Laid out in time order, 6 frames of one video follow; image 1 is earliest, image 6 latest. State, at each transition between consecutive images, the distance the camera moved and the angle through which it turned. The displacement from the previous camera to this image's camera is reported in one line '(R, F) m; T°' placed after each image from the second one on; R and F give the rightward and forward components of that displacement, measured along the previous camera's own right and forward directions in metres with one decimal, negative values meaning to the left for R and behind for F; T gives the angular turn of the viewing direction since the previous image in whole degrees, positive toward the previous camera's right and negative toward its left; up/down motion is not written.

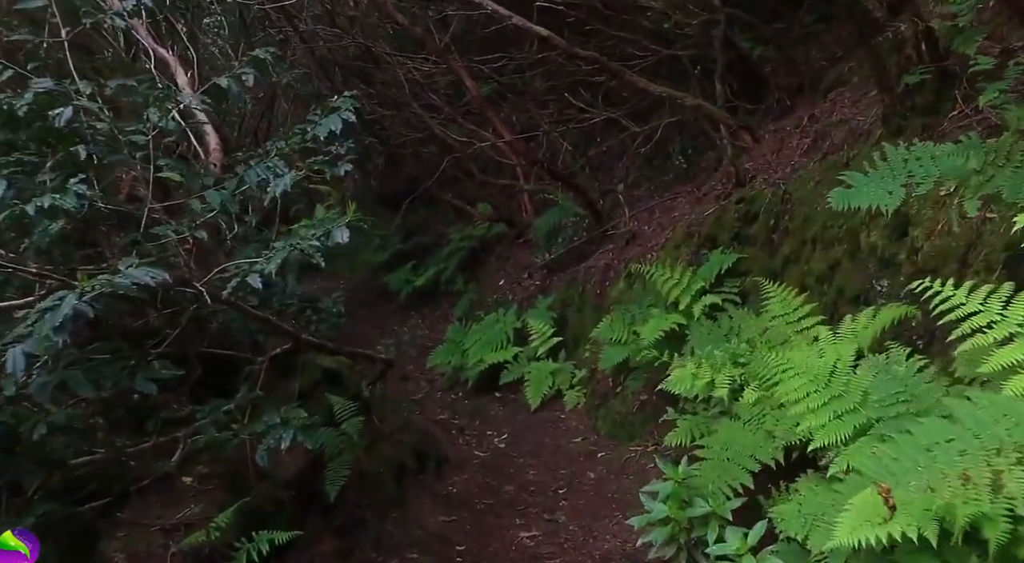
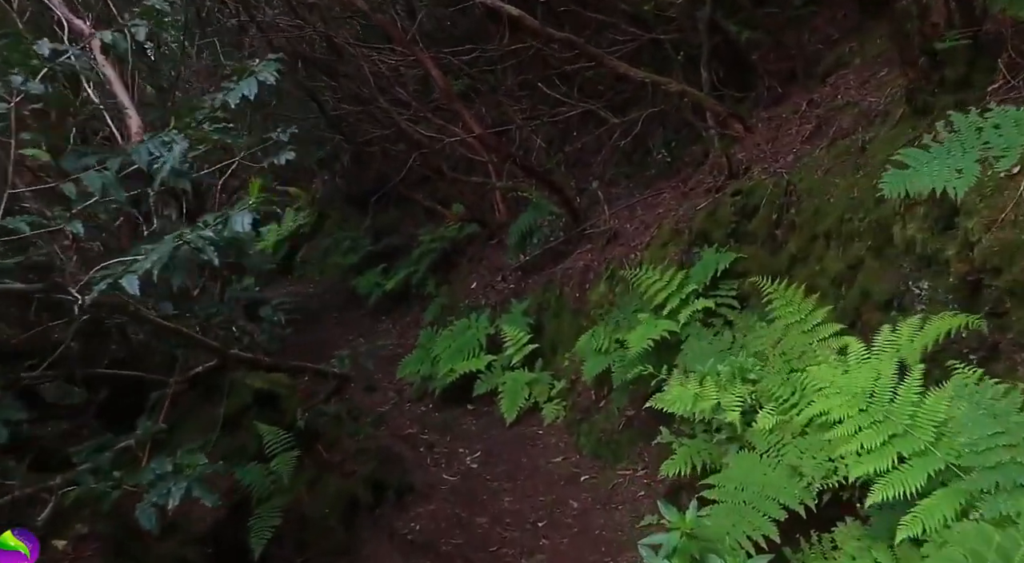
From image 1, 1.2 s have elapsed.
(0.0, +0.7) m; +2°
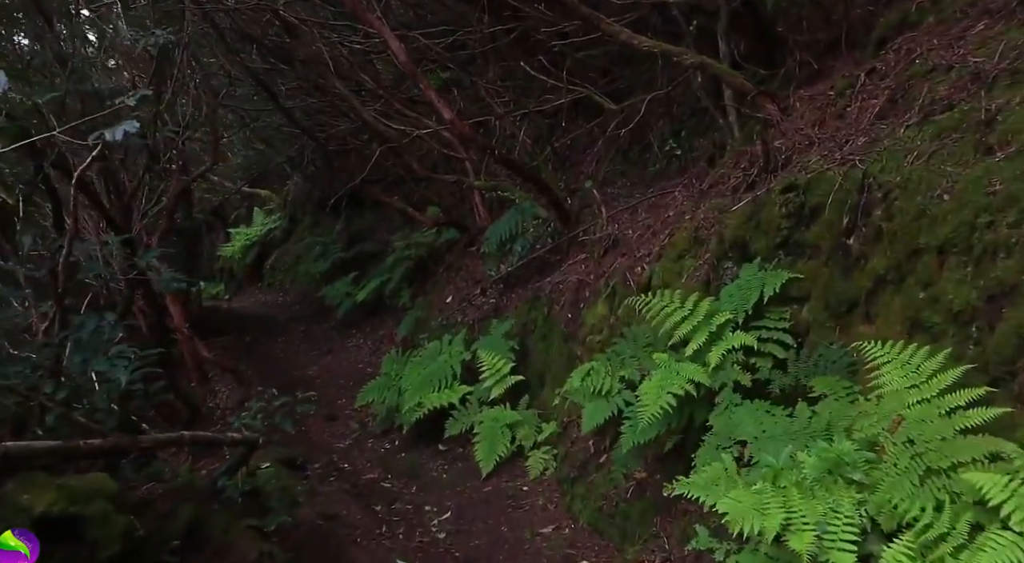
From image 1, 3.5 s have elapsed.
(+0.1, +1.6) m; +1°
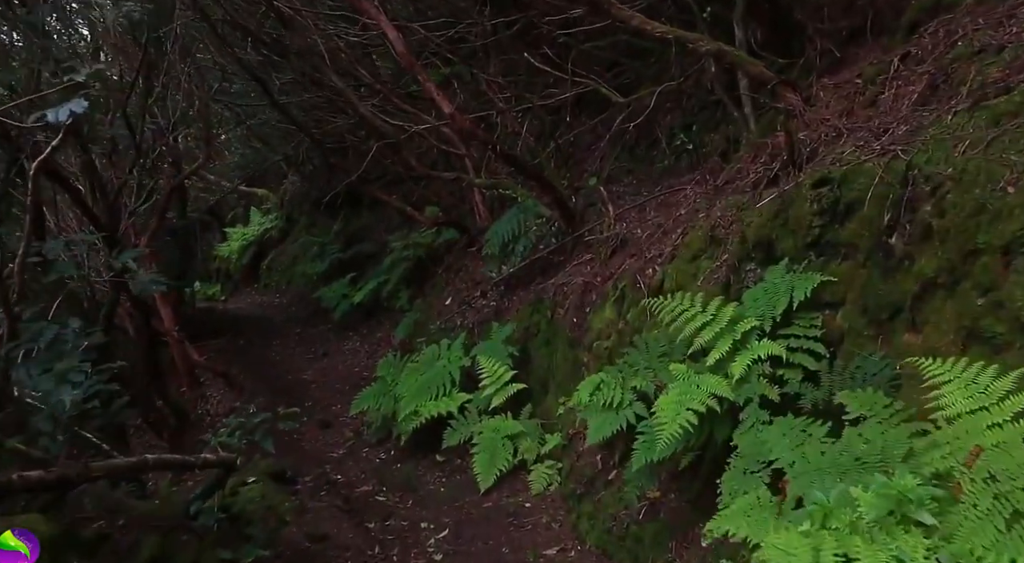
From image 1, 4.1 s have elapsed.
(0.0, +0.4) m; 0°
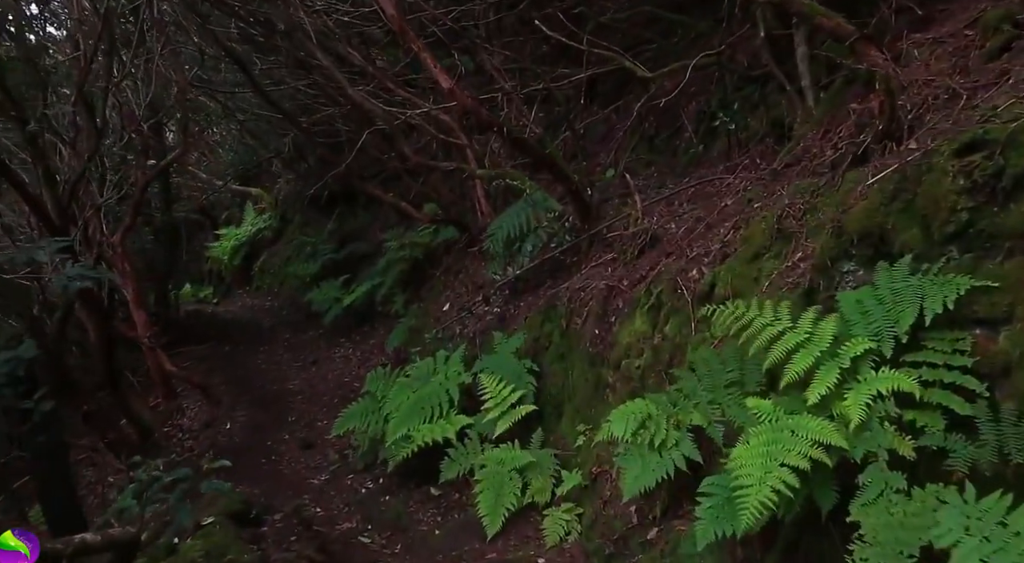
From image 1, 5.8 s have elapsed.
(-0.1, +1.1) m; 0°
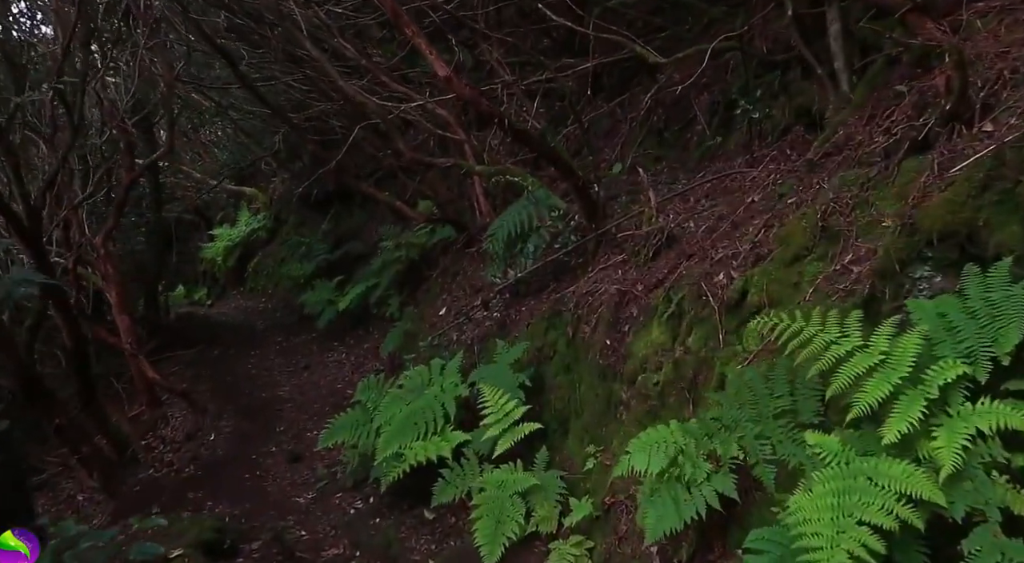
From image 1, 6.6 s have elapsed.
(0.0, +0.6) m; 0°
